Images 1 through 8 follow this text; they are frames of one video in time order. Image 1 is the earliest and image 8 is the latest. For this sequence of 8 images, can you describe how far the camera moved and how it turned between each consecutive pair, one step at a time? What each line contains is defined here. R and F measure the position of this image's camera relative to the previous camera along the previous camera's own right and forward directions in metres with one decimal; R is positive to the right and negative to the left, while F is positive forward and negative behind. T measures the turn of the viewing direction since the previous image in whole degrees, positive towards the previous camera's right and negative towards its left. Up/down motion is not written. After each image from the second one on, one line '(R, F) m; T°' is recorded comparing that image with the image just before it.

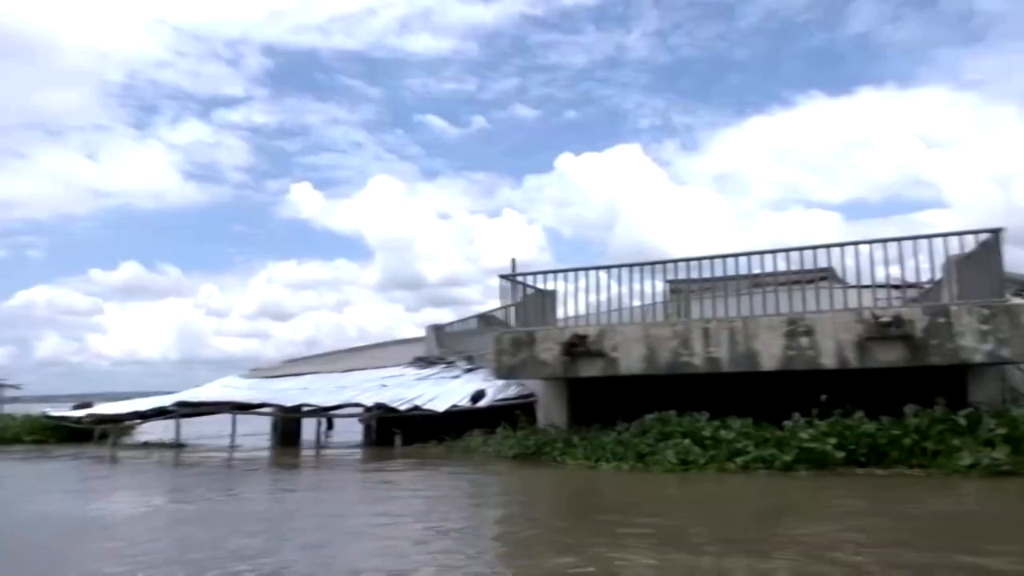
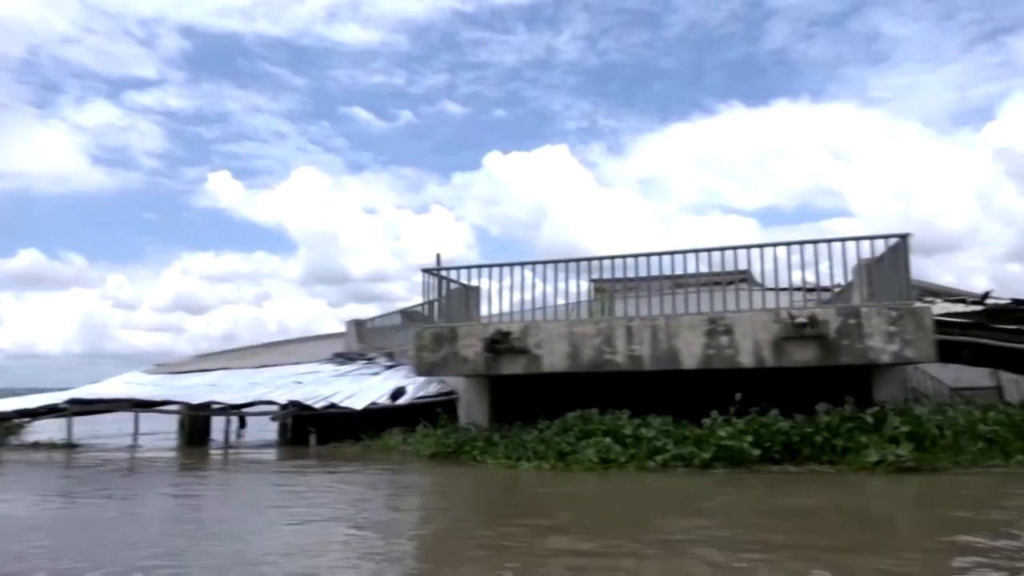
(+0.4, +0.2) m; +4°
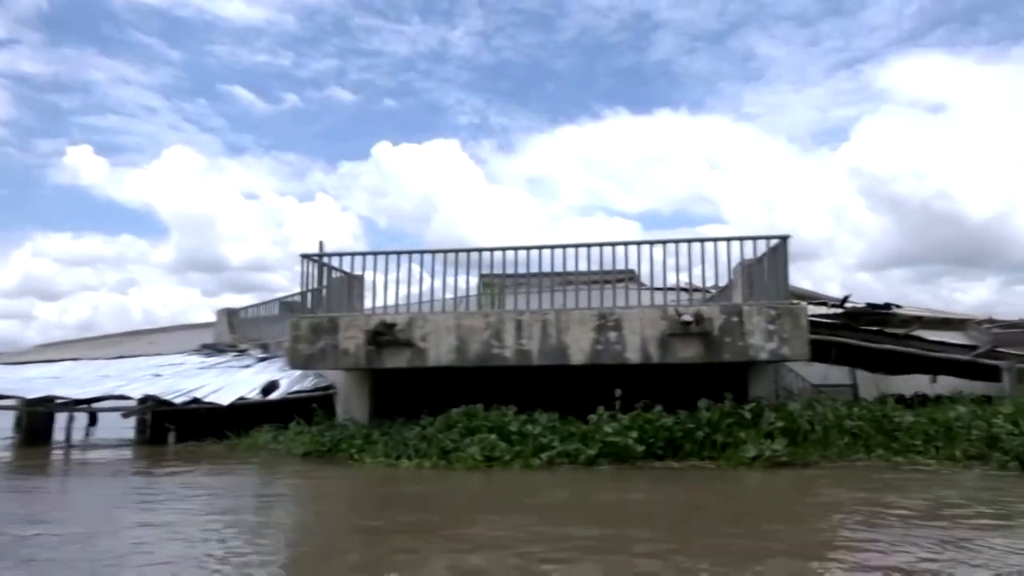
(0.0, +0.4) m; +9°
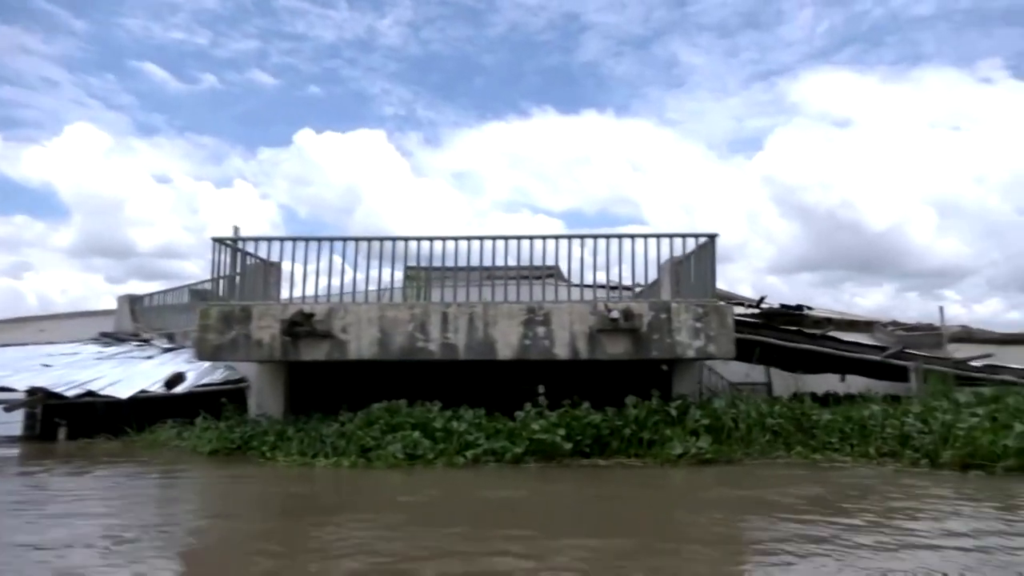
(-0.1, +0.3) m; +6°
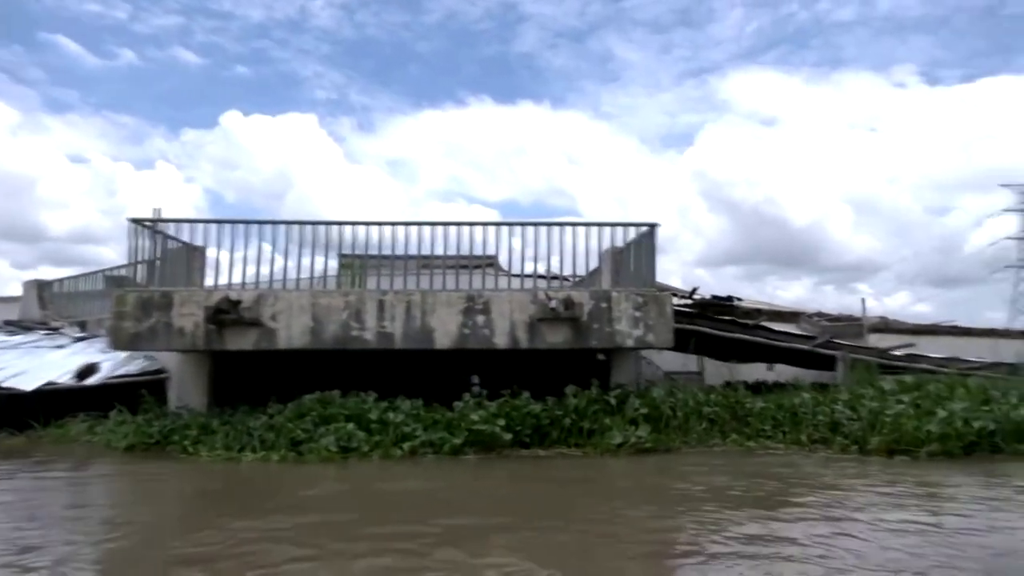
(-0.1, +0.2) m; +5°
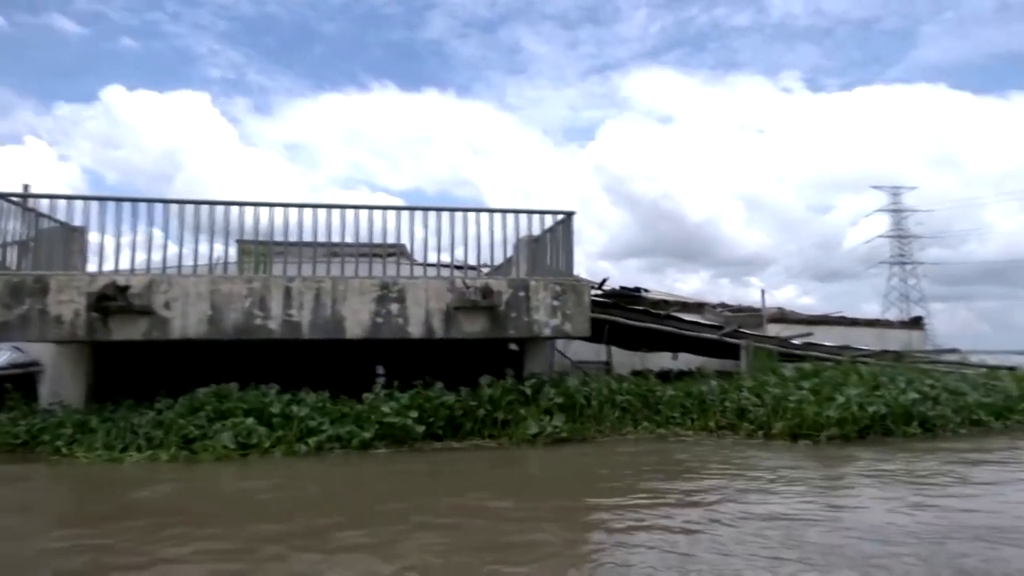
(-0.1, +0.3) m; +8°
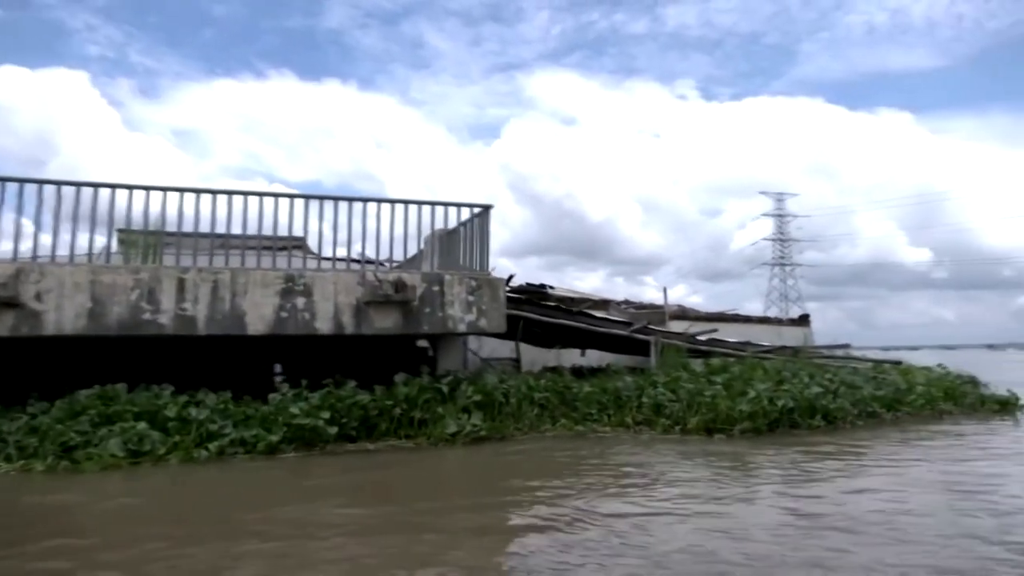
(-0.2, +0.3) m; +8°
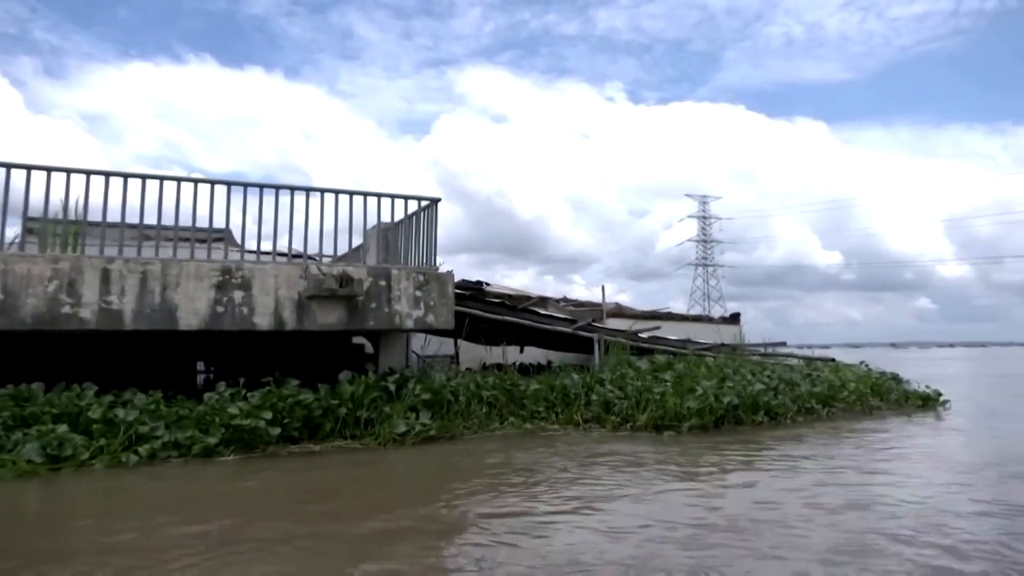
(-0.3, +0.2) m; +6°
